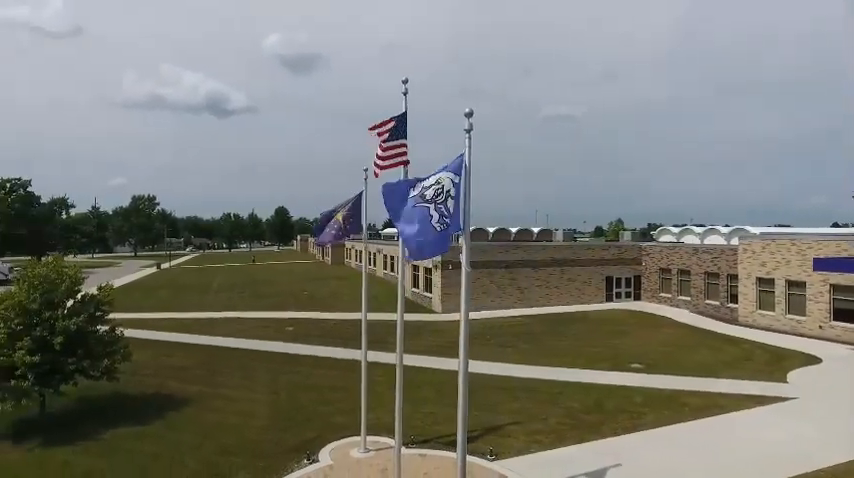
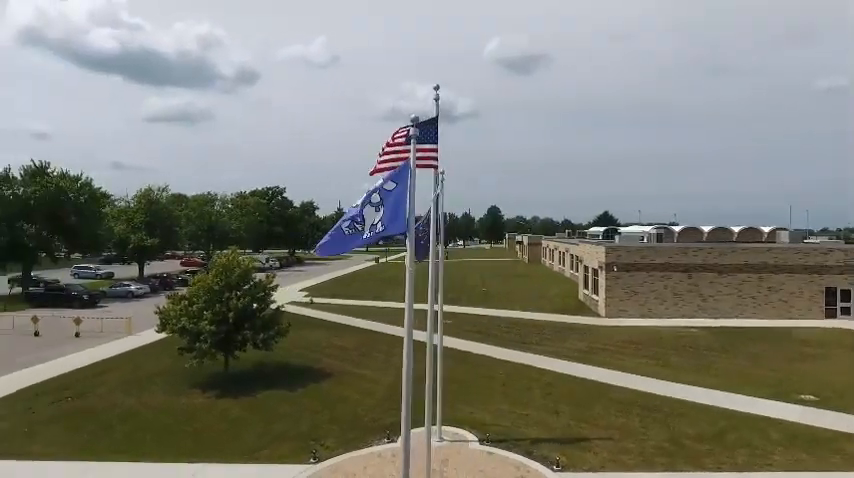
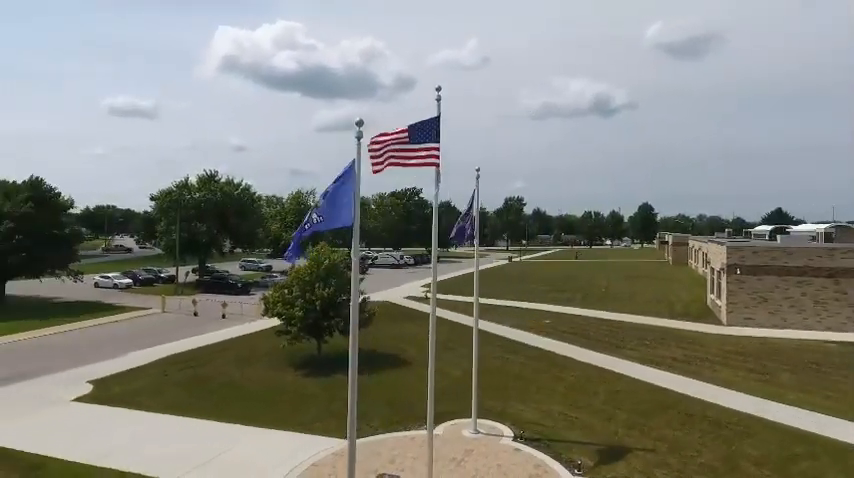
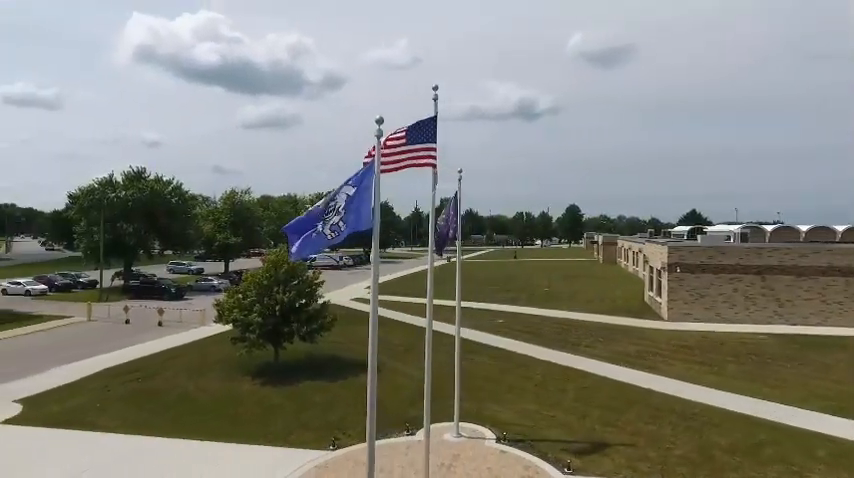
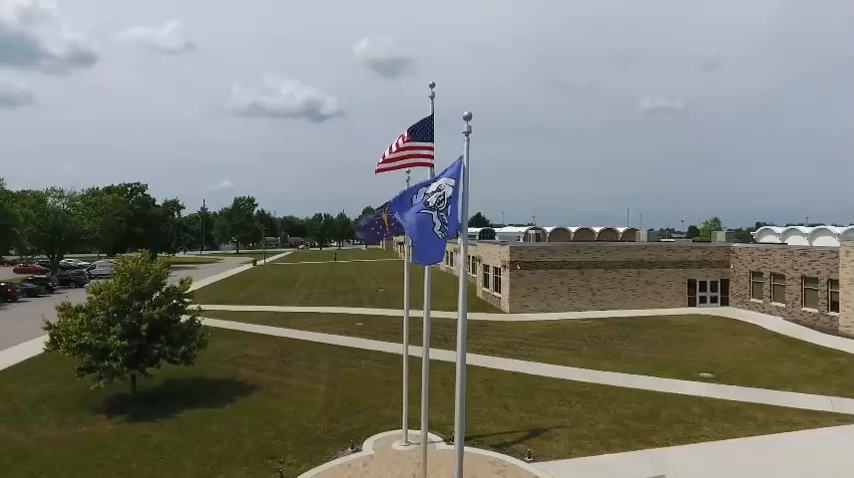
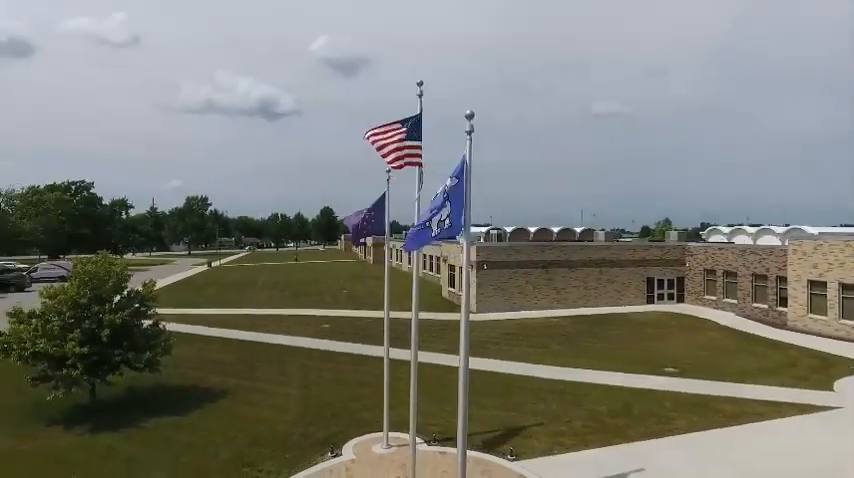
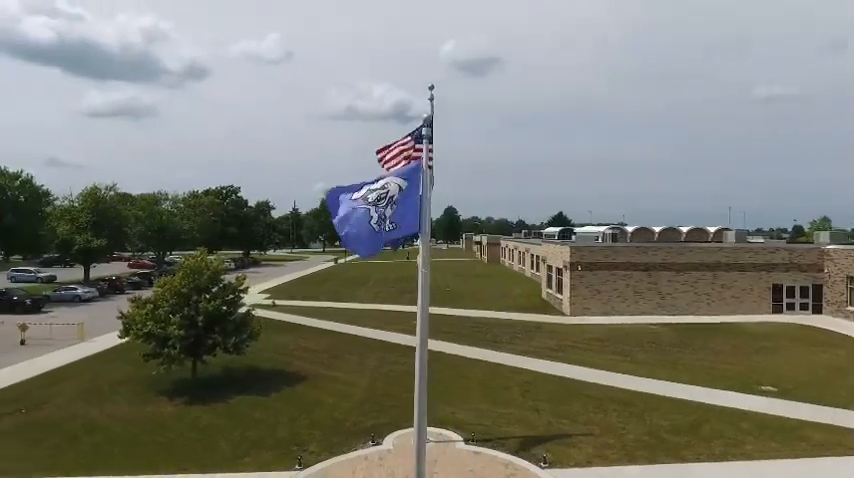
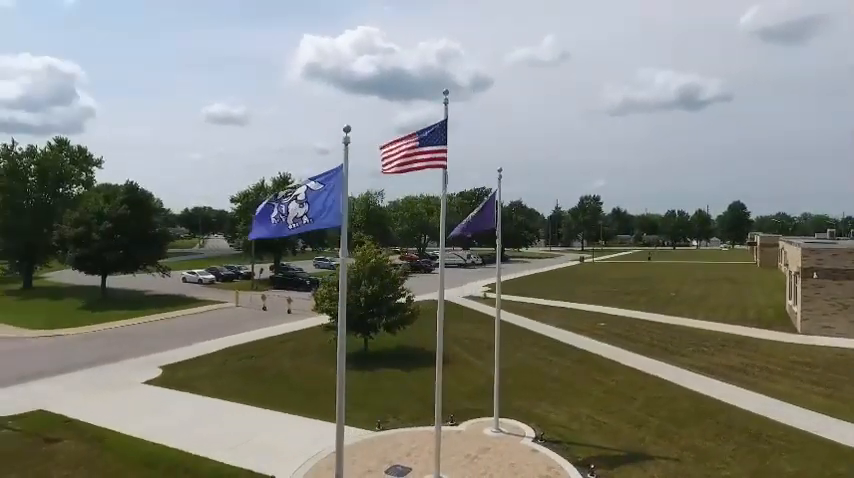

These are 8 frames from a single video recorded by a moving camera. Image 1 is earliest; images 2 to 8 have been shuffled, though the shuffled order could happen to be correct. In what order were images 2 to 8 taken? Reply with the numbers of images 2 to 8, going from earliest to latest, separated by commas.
6, 5, 7, 2, 4, 3, 8
